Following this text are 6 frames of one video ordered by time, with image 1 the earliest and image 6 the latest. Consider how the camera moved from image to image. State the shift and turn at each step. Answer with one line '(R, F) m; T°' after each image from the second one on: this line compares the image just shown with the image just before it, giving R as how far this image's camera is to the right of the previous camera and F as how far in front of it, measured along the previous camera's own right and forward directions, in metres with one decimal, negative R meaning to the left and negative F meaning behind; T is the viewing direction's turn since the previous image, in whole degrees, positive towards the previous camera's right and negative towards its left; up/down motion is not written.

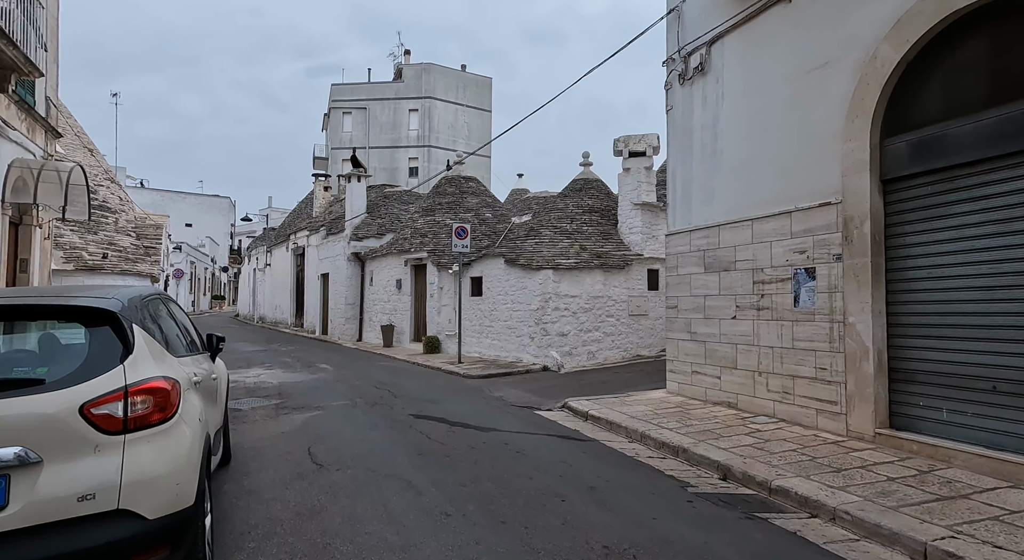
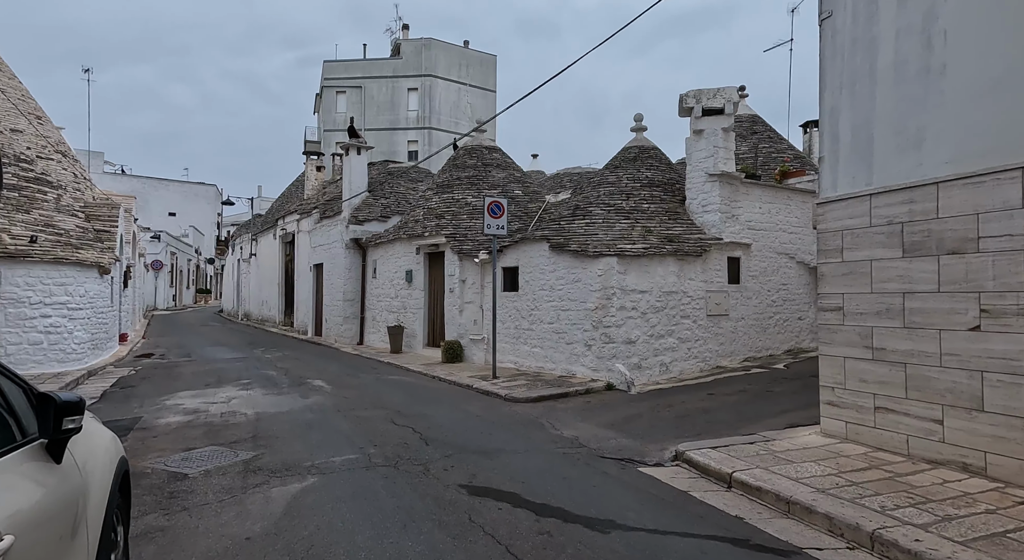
(-1.0, +3.4) m; +1°
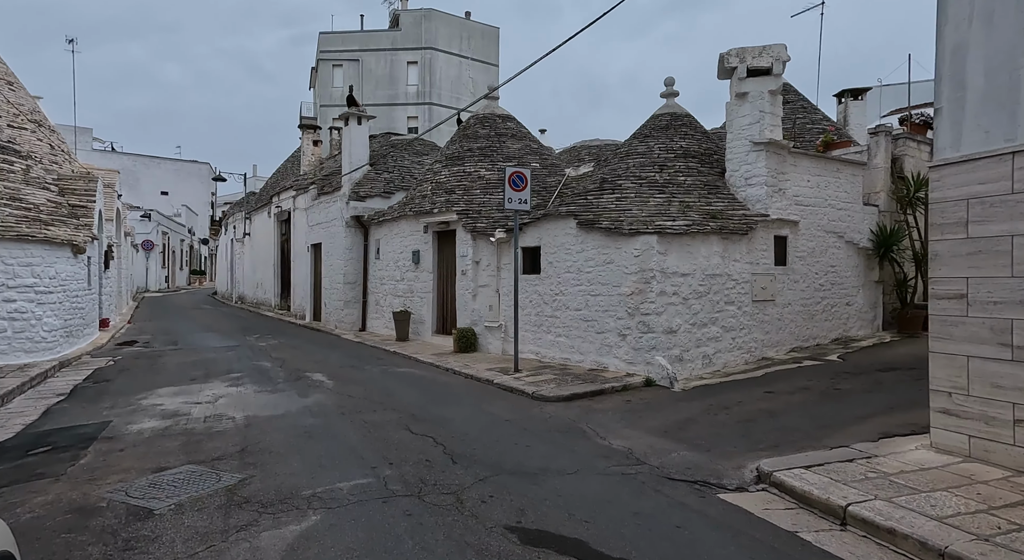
(-0.4, +1.3) m; 0°
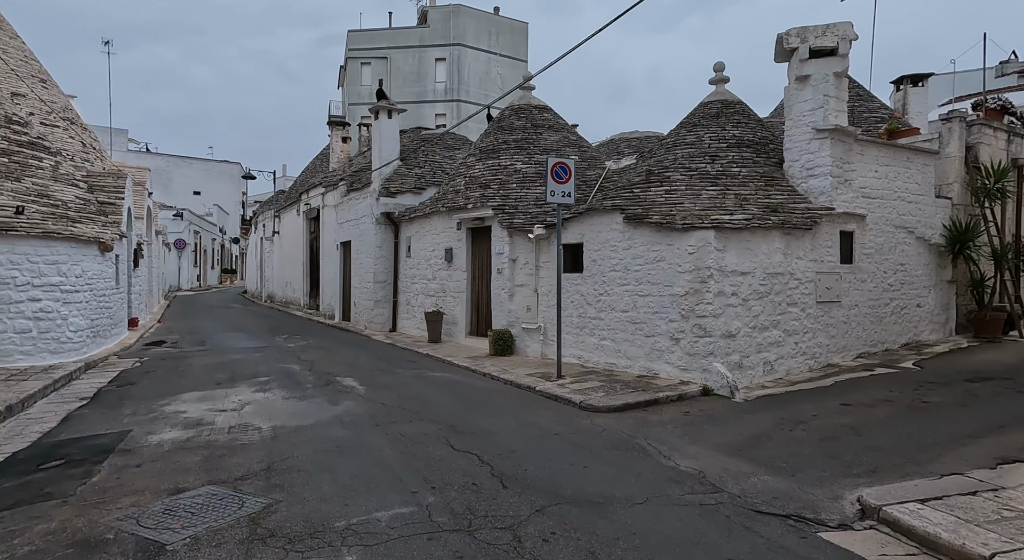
(-0.3, +0.7) m; -2°
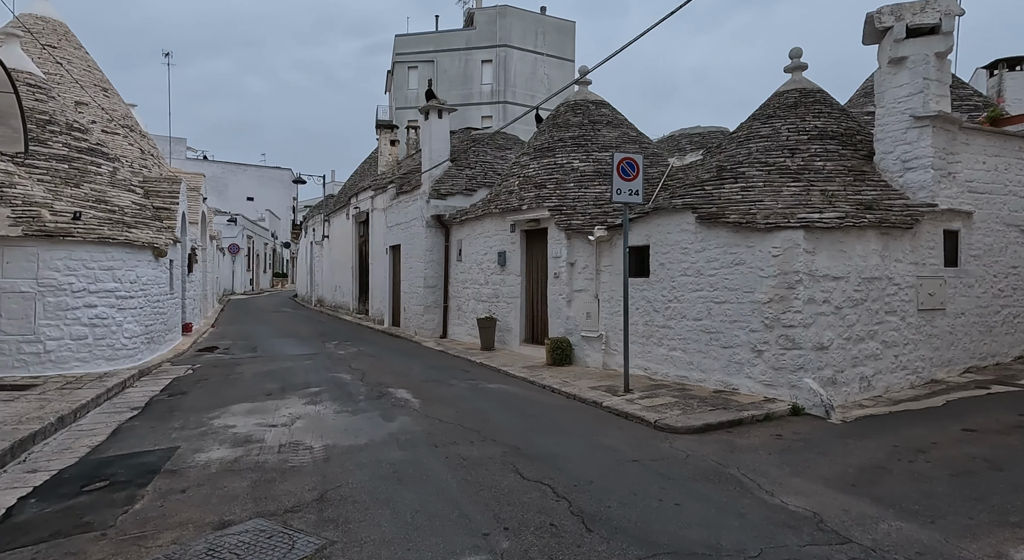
(-0.3, +0.7) m; -4°
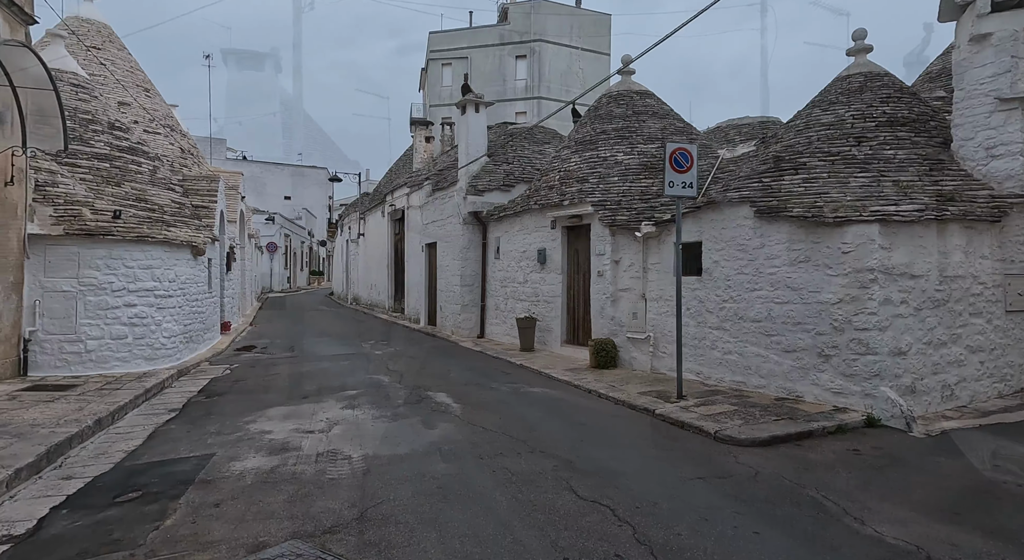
(-0.2, +0.5) m; -3°
